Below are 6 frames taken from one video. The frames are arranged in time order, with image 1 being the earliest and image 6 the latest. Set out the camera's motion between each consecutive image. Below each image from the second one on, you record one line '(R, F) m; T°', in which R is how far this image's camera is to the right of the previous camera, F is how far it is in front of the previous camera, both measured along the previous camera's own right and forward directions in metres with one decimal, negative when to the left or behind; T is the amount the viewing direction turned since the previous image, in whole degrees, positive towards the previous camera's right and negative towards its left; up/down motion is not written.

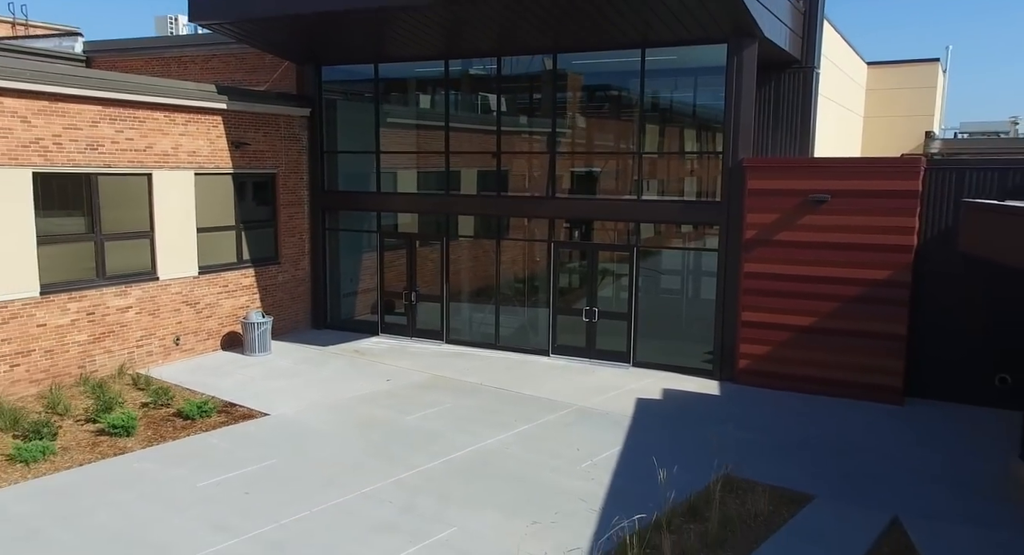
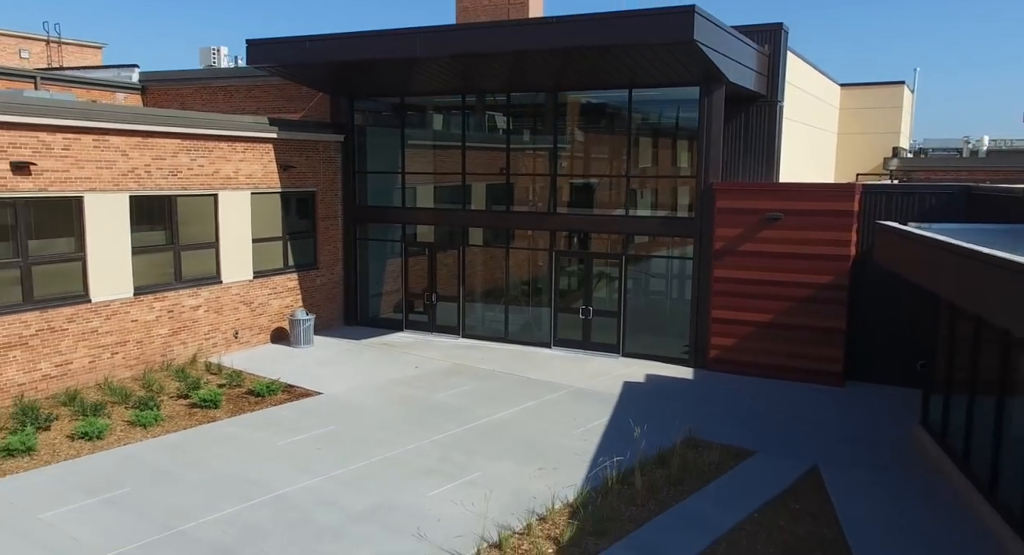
(-0.1, -2.6) m; 0°
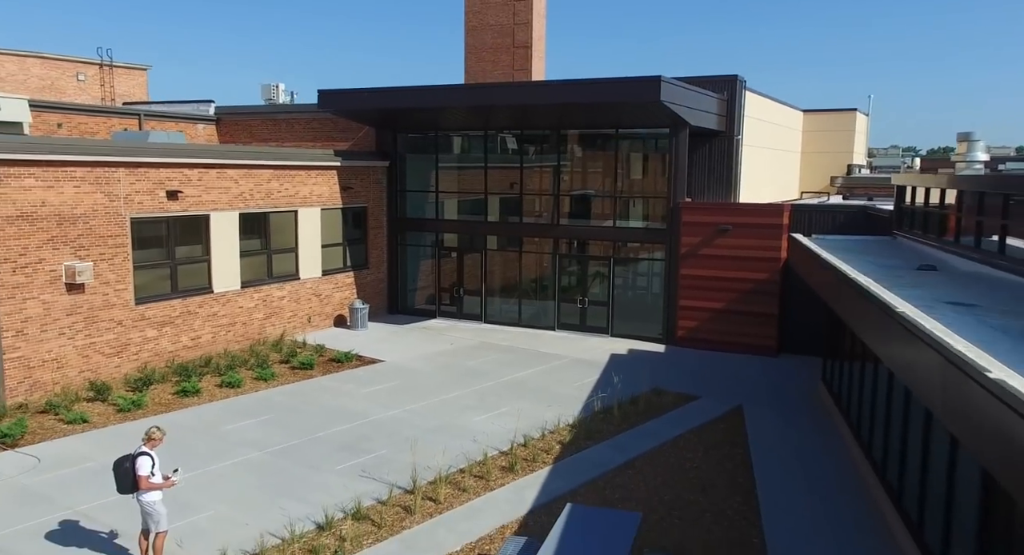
(-0.3, -4.7) m; 0°
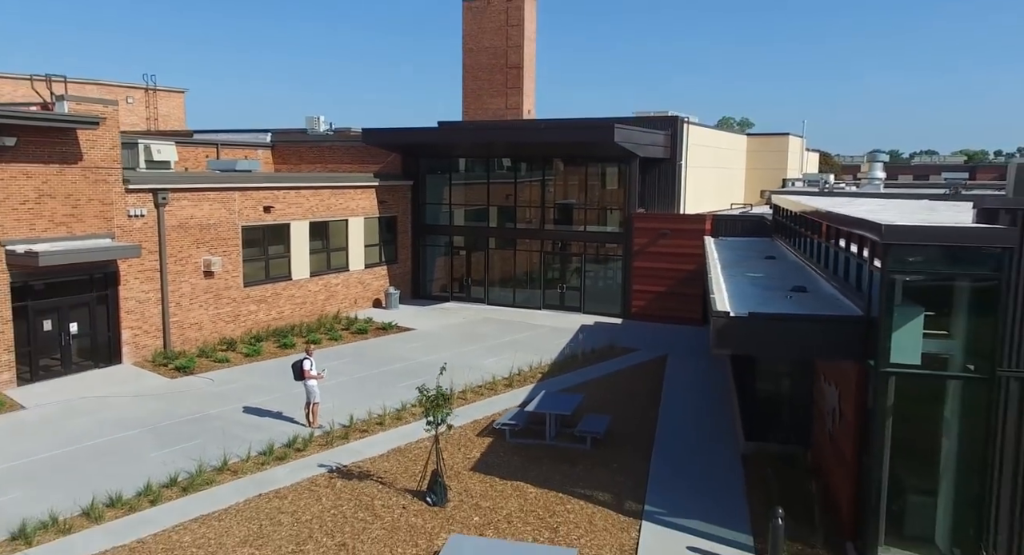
(-0.1, -7.0) m; +1°
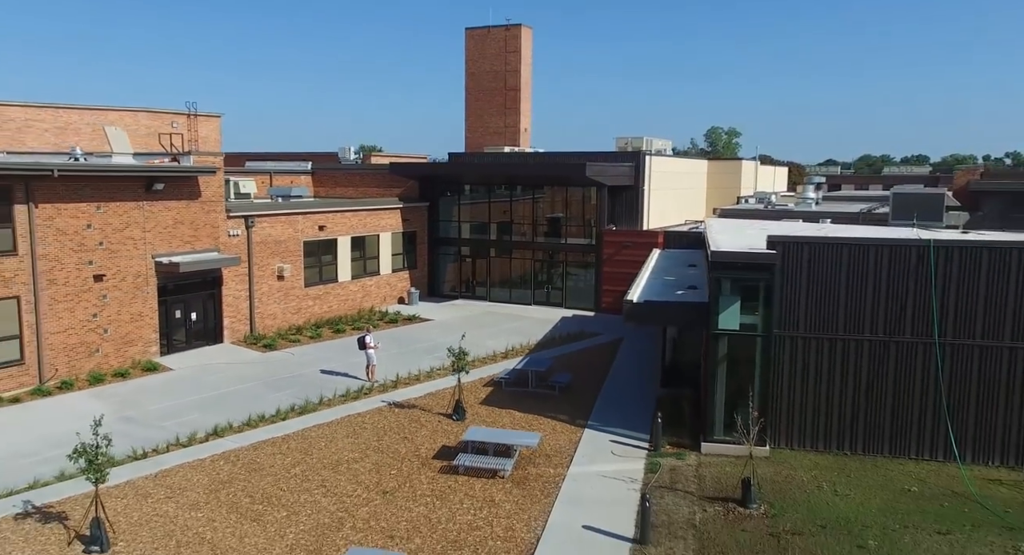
(+0.1, -7.4) m; 0°
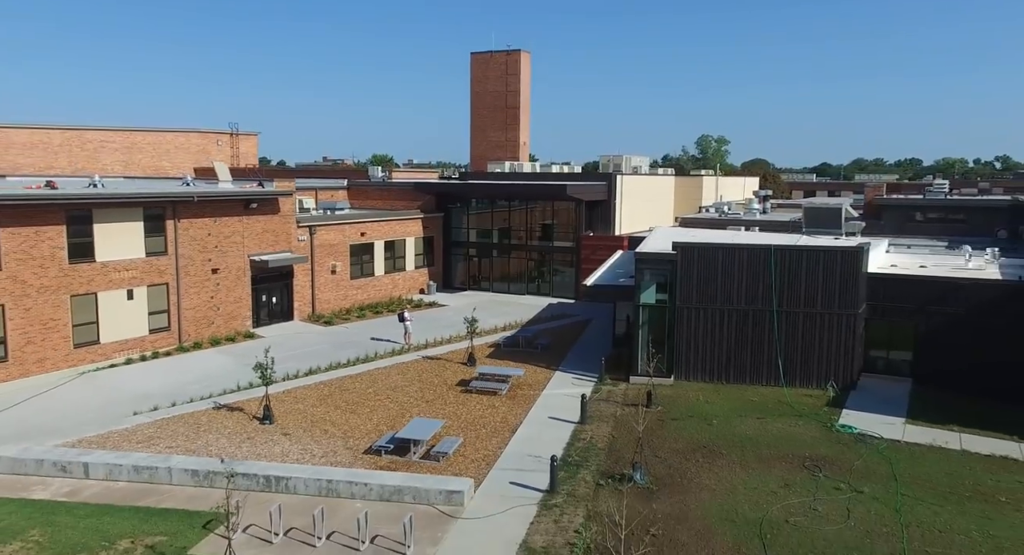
(+0.2, -9.2) m; 0°
